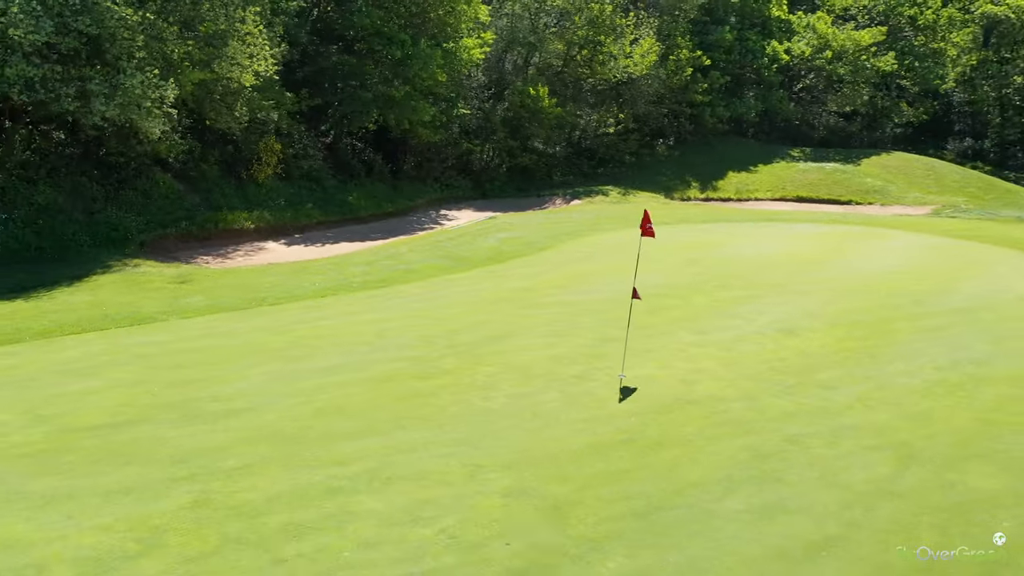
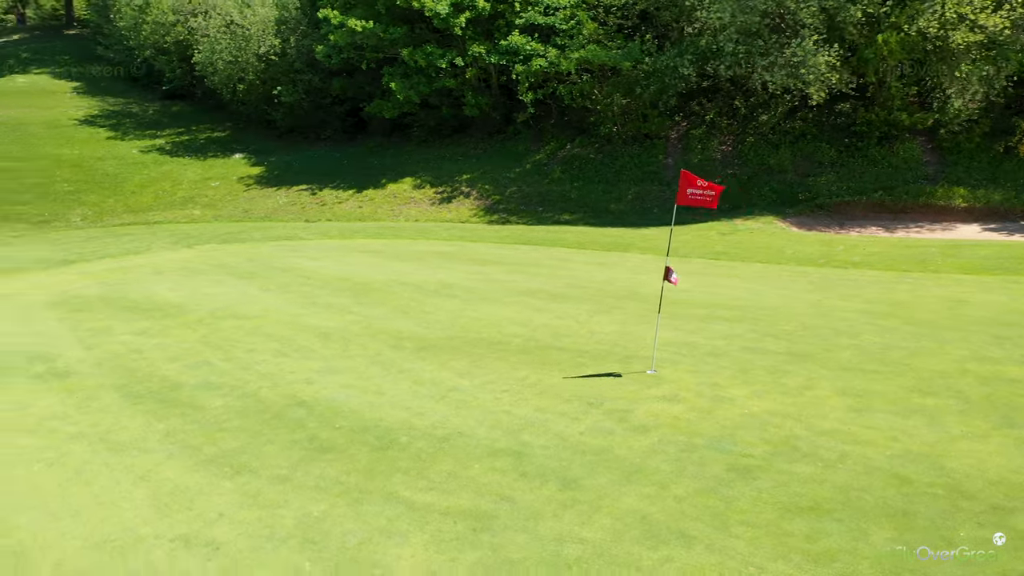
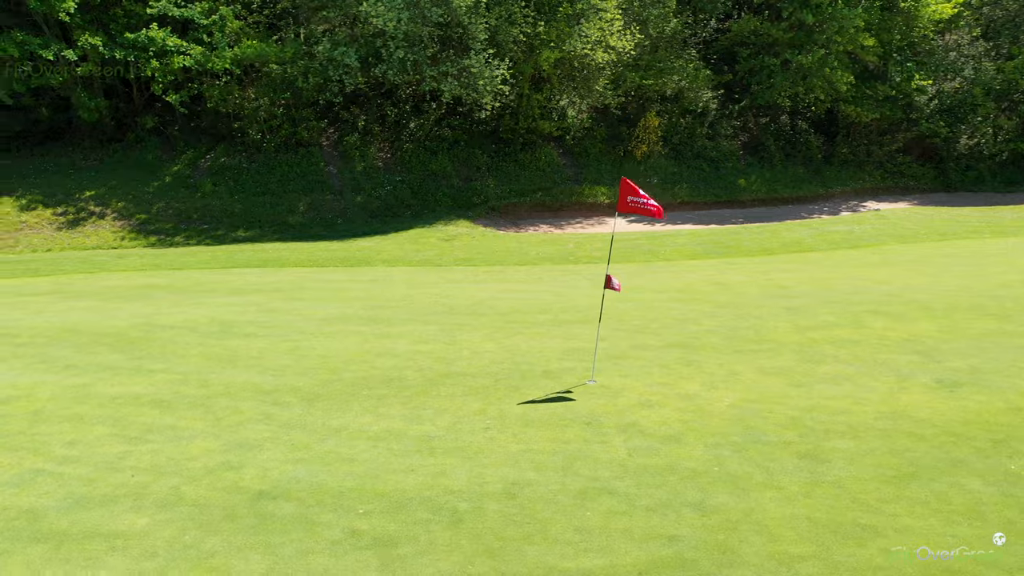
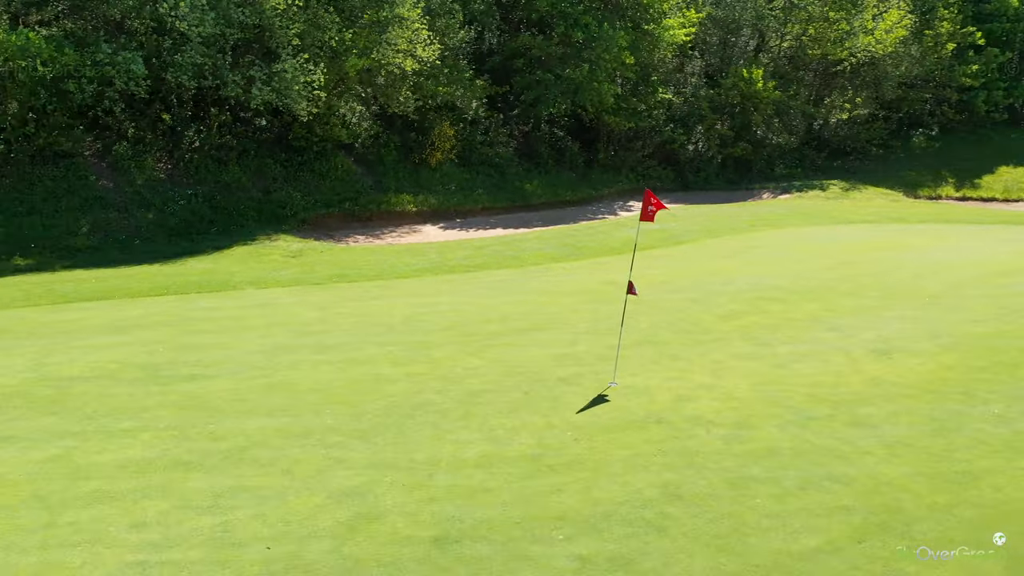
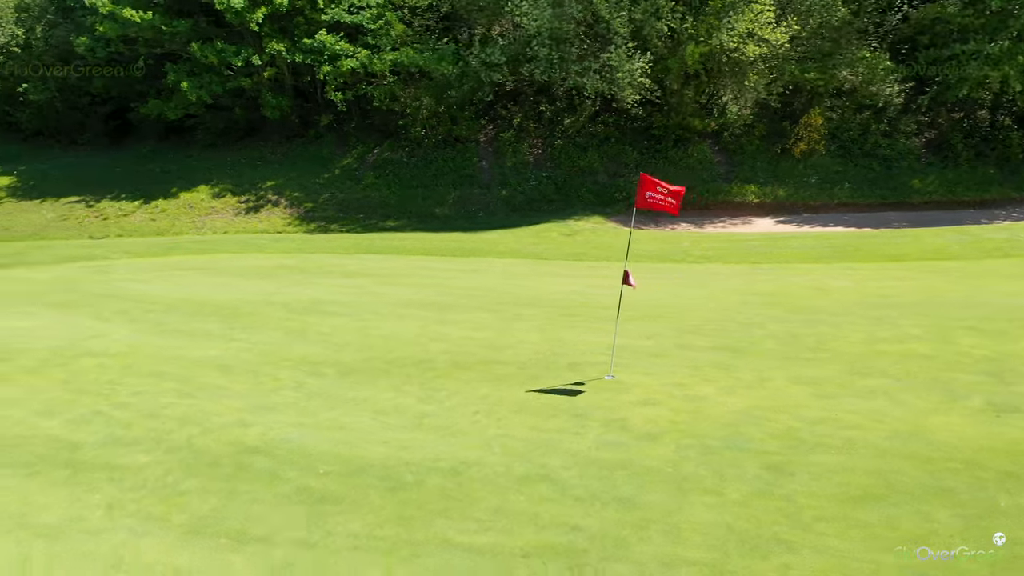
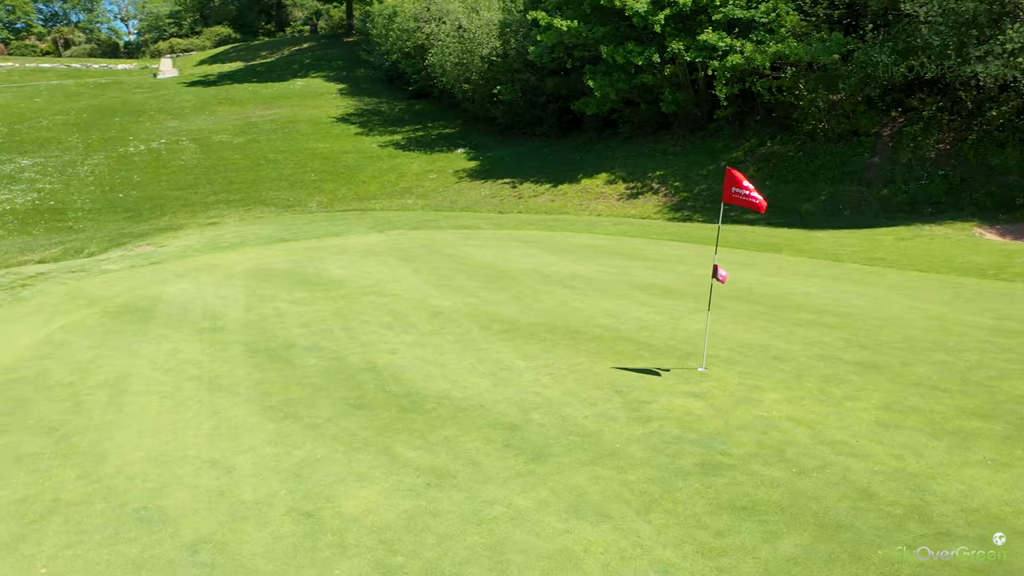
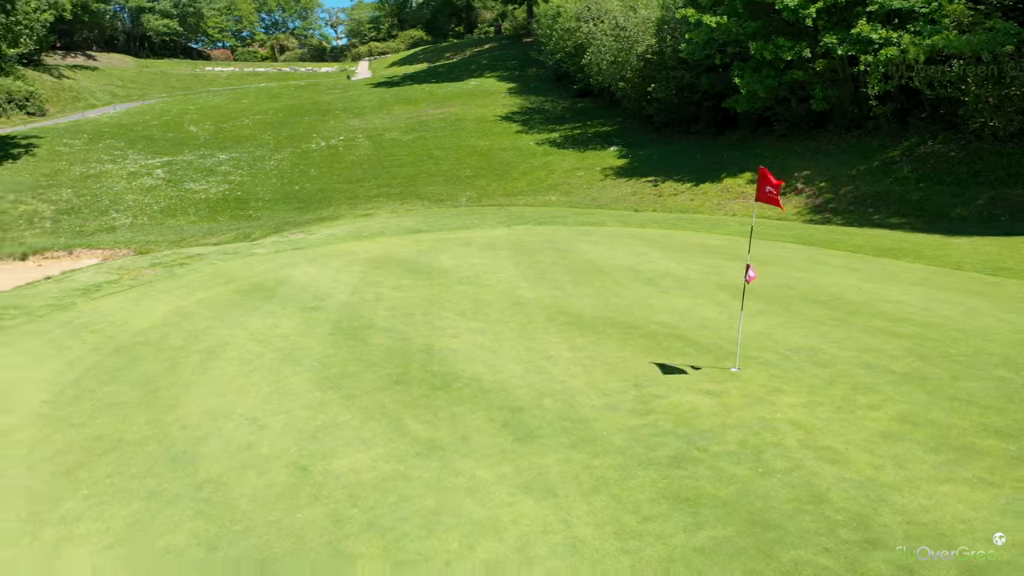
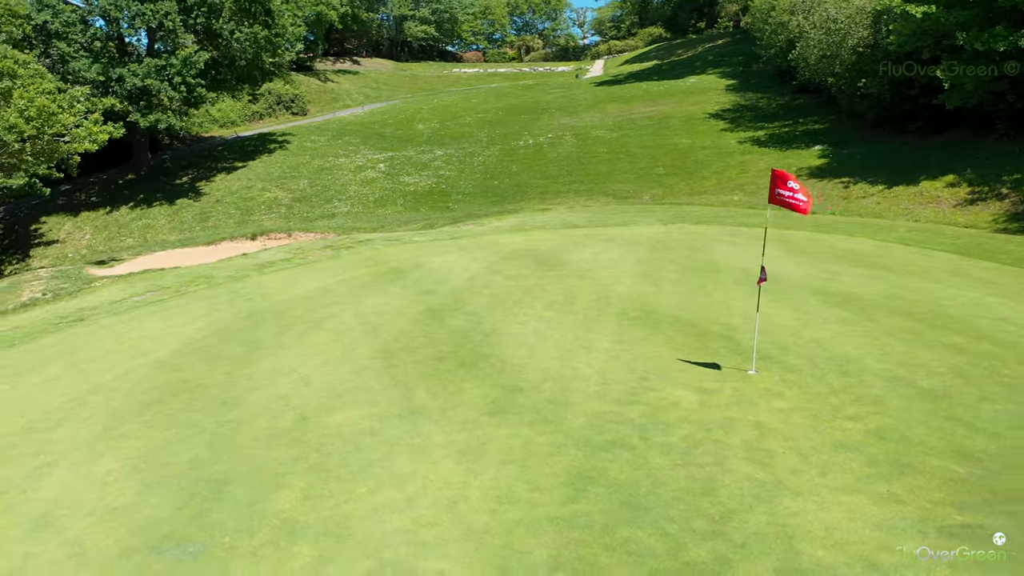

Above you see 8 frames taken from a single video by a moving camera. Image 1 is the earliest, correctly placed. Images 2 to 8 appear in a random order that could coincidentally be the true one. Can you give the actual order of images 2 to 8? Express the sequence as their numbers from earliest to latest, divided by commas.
4, 3, 5, 2, 6, 7, 8
